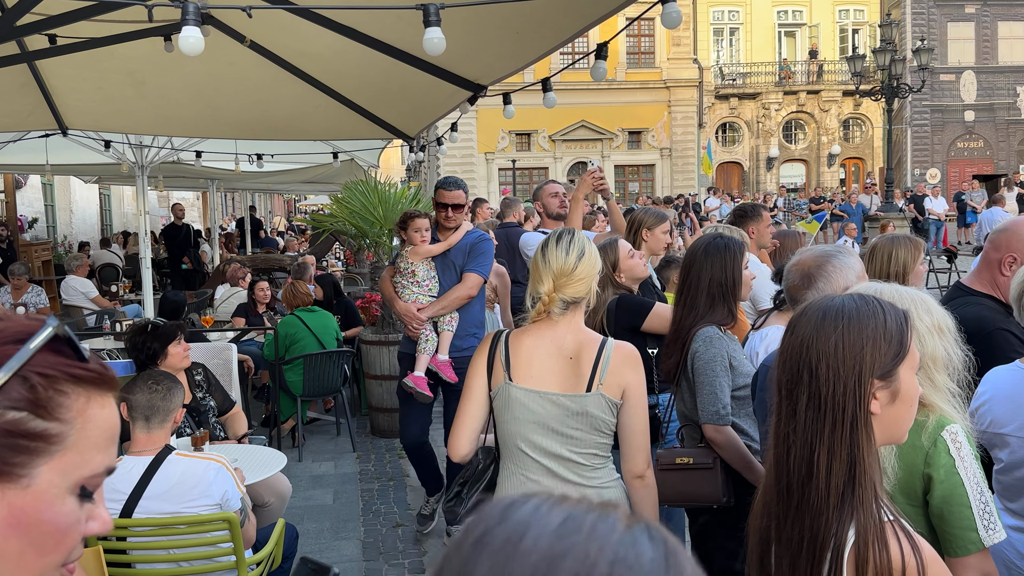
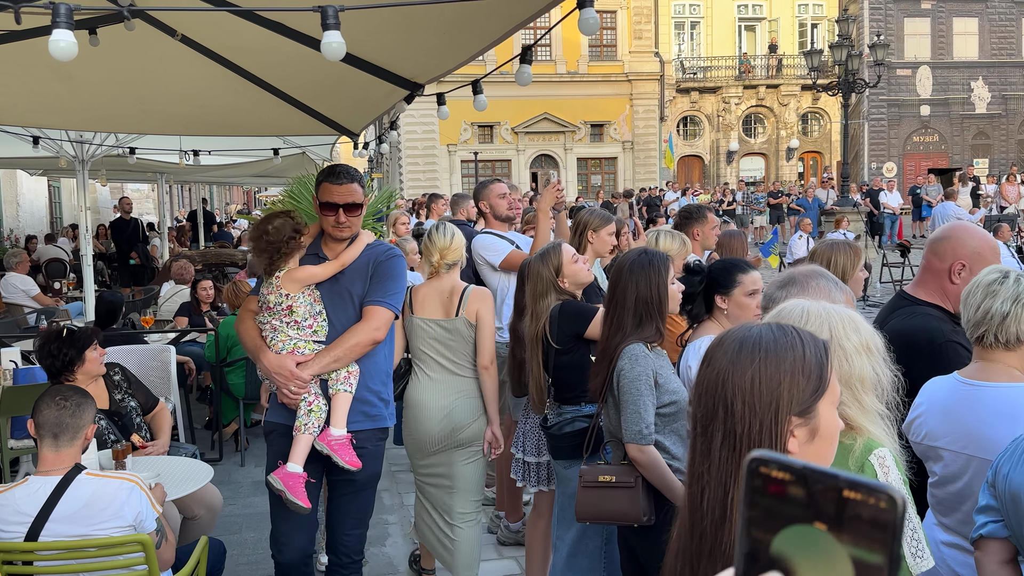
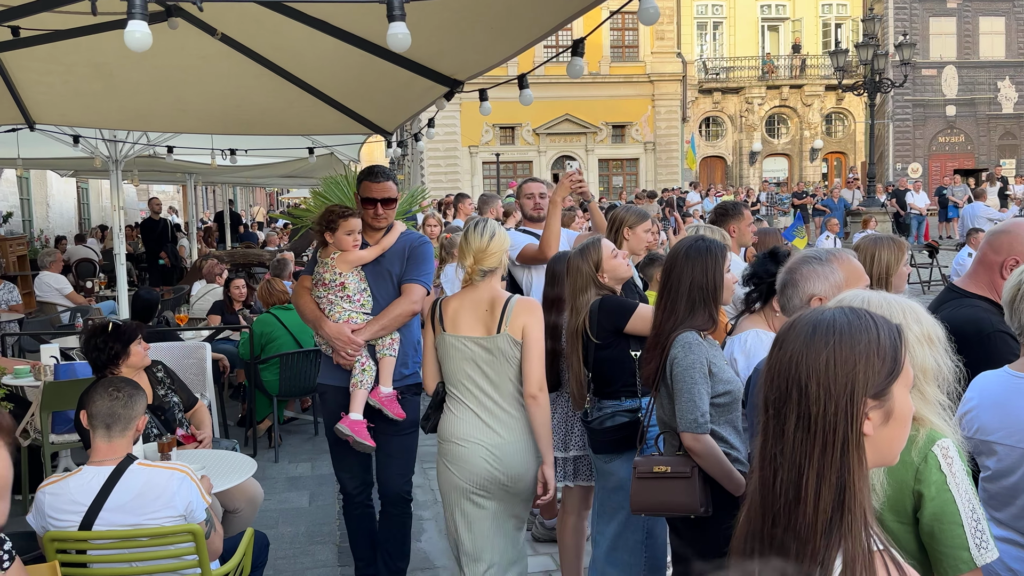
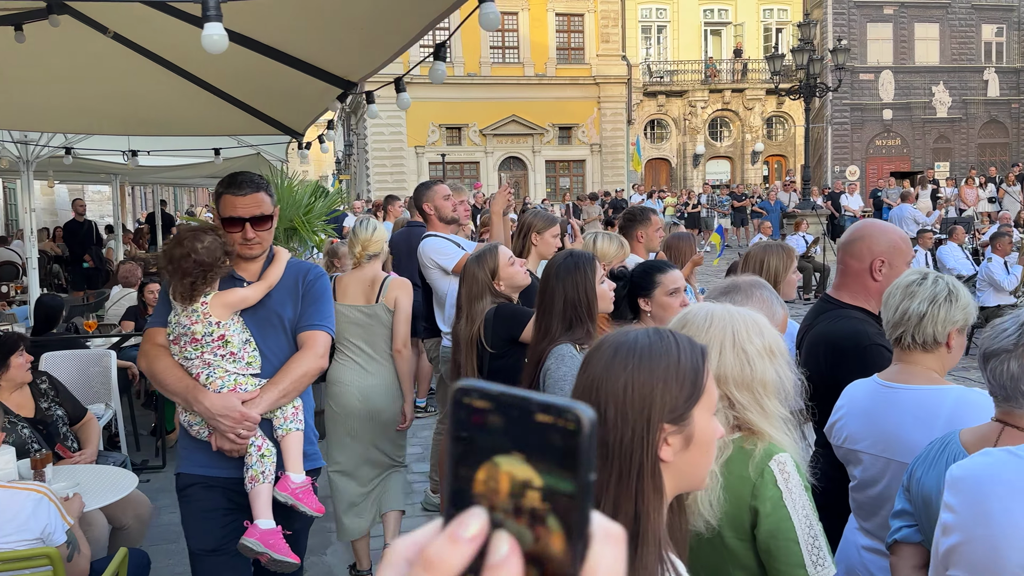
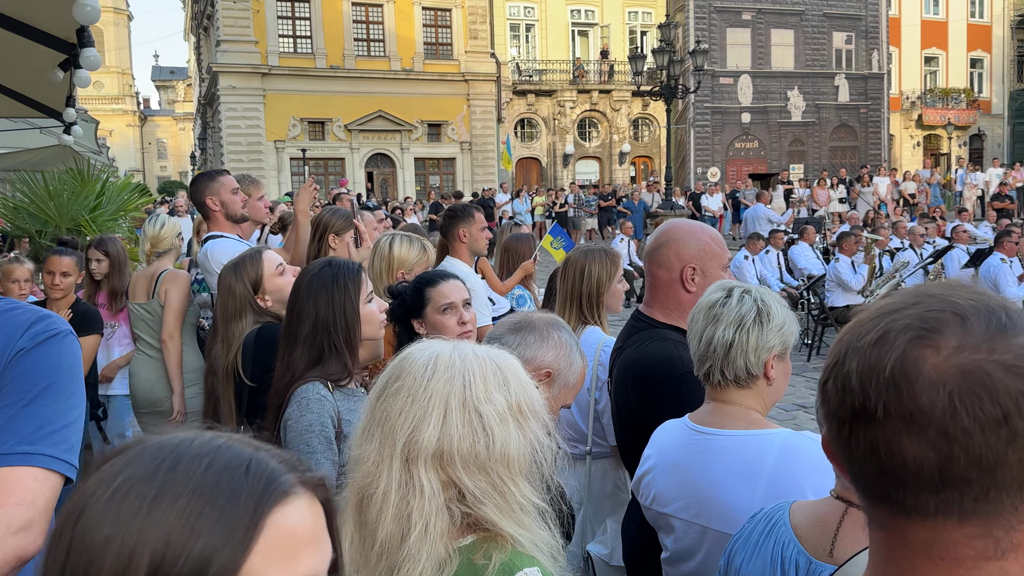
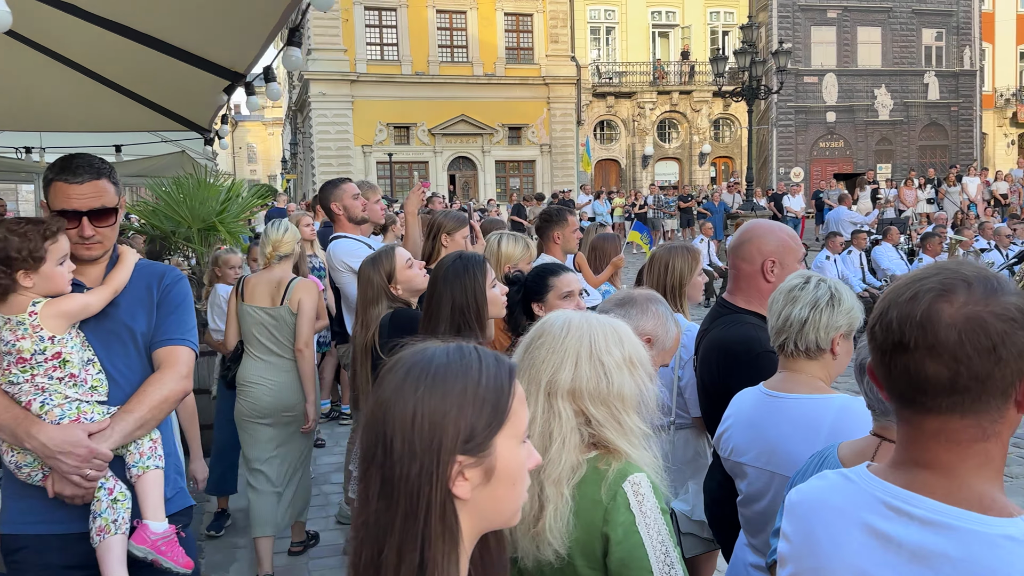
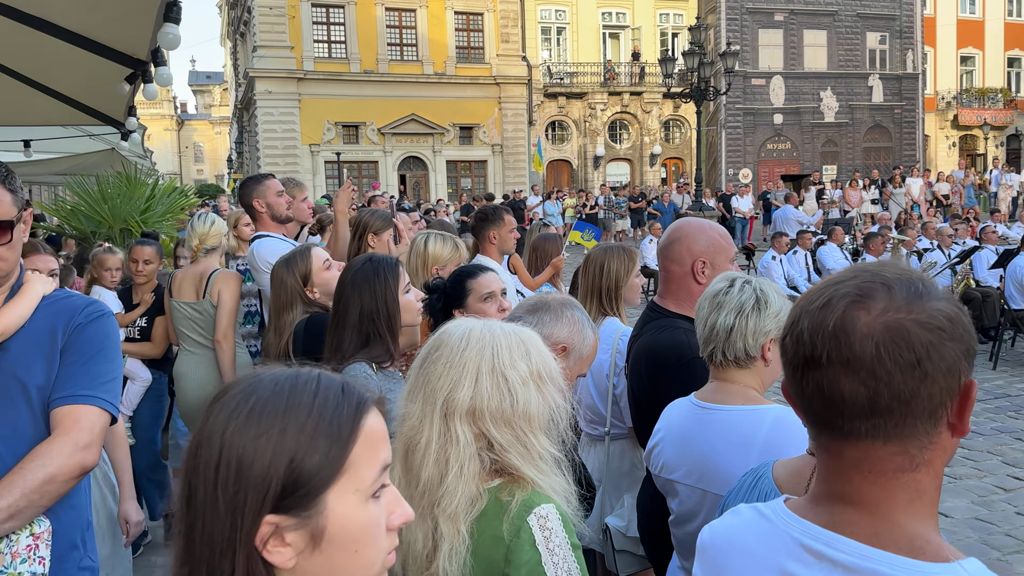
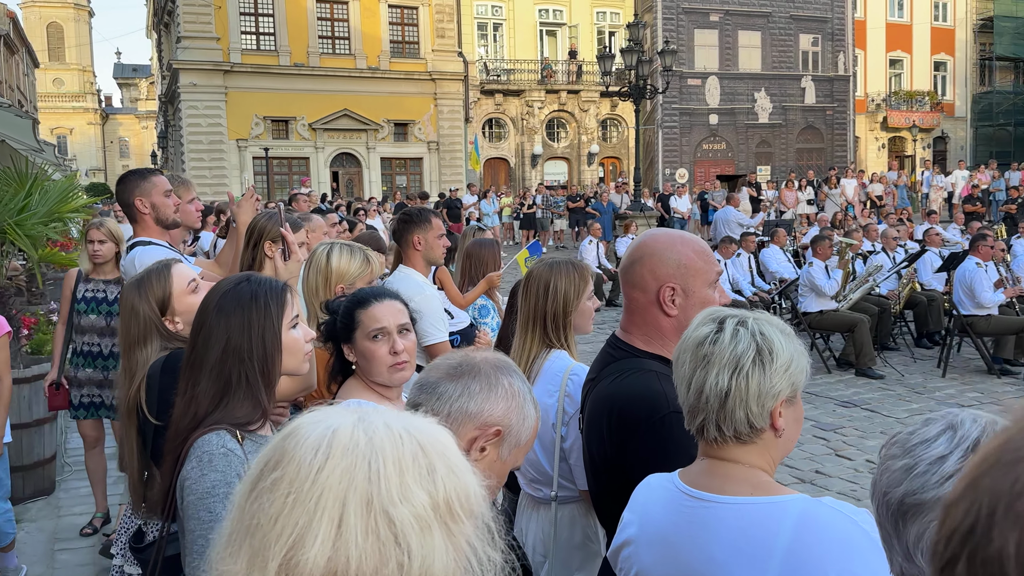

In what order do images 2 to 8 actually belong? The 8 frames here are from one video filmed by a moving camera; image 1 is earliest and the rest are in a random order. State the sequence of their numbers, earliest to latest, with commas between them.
3, 2, 4, 6, 7, 5, 8
